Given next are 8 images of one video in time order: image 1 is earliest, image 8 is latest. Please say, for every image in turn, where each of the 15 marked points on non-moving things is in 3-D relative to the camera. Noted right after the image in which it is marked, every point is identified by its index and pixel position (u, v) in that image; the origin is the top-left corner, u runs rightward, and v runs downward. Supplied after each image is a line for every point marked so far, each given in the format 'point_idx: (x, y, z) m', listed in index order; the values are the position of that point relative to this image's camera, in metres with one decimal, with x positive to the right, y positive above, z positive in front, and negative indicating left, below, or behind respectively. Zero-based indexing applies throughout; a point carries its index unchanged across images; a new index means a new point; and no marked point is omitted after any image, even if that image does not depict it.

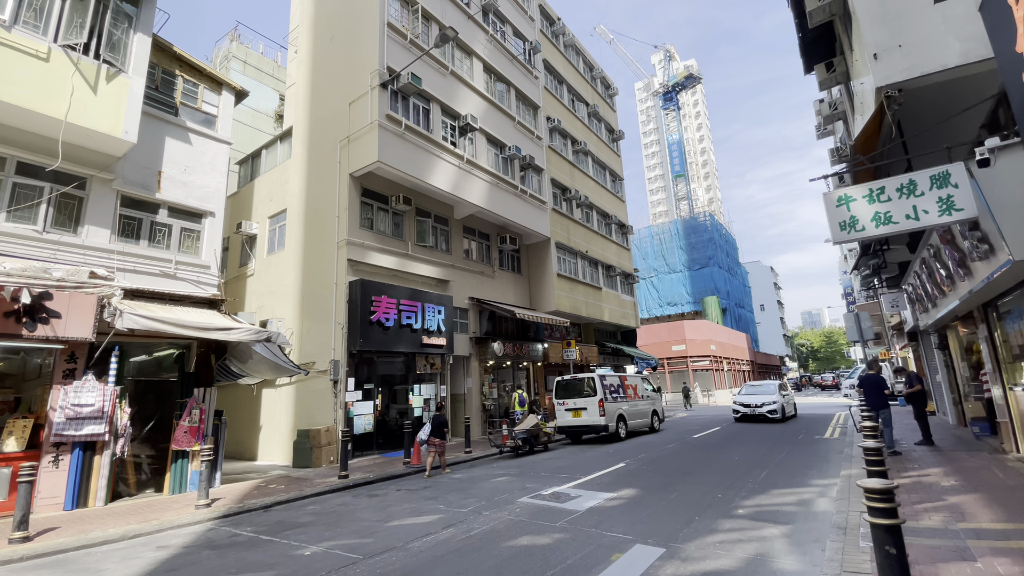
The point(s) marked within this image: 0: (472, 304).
0: (-1.4, -0.6, +17.4) m
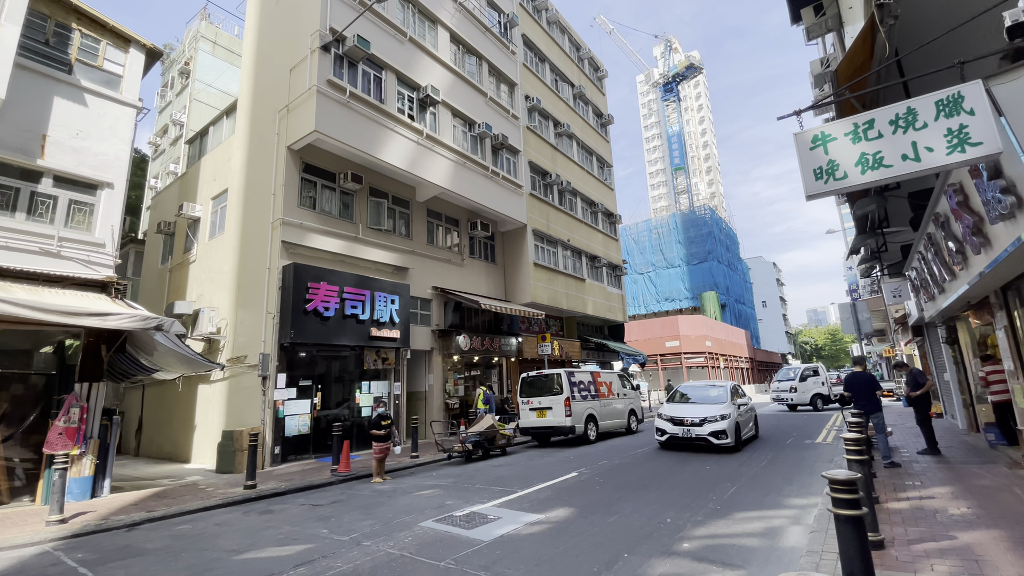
0: (-2.6, -0.2, +15.9) m
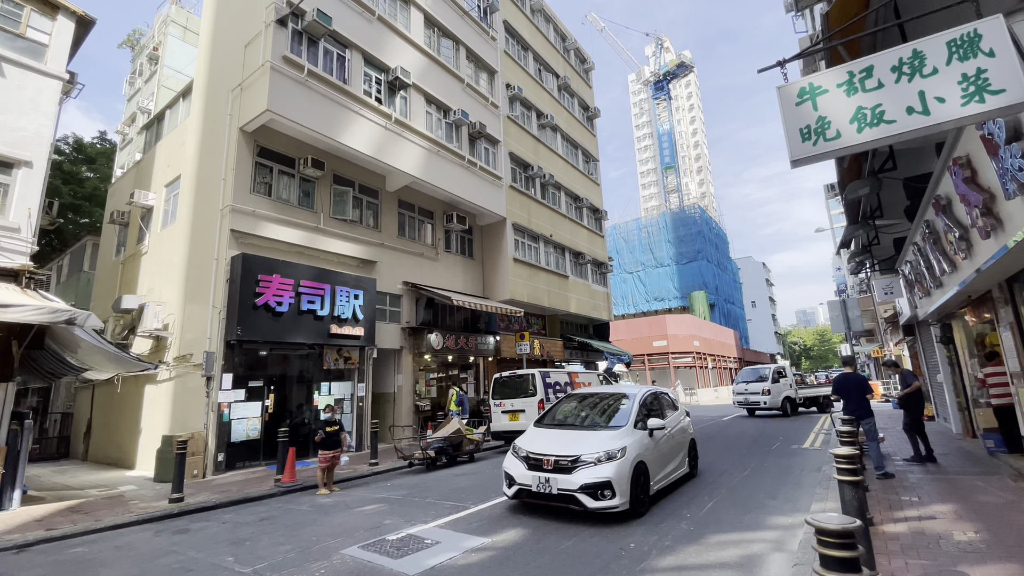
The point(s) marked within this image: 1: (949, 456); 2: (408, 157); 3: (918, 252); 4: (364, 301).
0: (-3.4, -0.1, +15.0) m
1: (+8.0, -3.1, +8.7) m
2: (-3.2, +4.0, +14.4) m
3: (+7.3, +0.7, +8.6) m
4: (-4.2, -0.4, +13.2) m
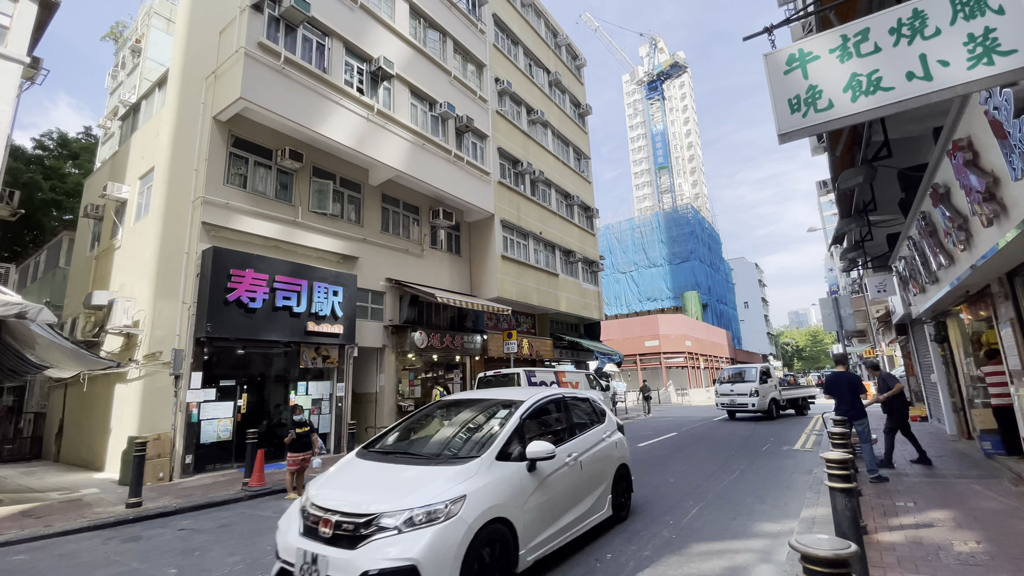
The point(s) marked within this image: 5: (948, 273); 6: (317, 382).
0: (-3.8, 0.0, +14.6) m
1: (+7.7, -3.0, +8.4) m
2: (-3.6, +4.1, +14.0) m
3: (+7.0, +0.7, +8.3) m
4: (-4.6, -0.3, +12.8) m
5: (+6.5, +0.2, +7.1) m
6: (-5.1, -2.5, +12.4) m
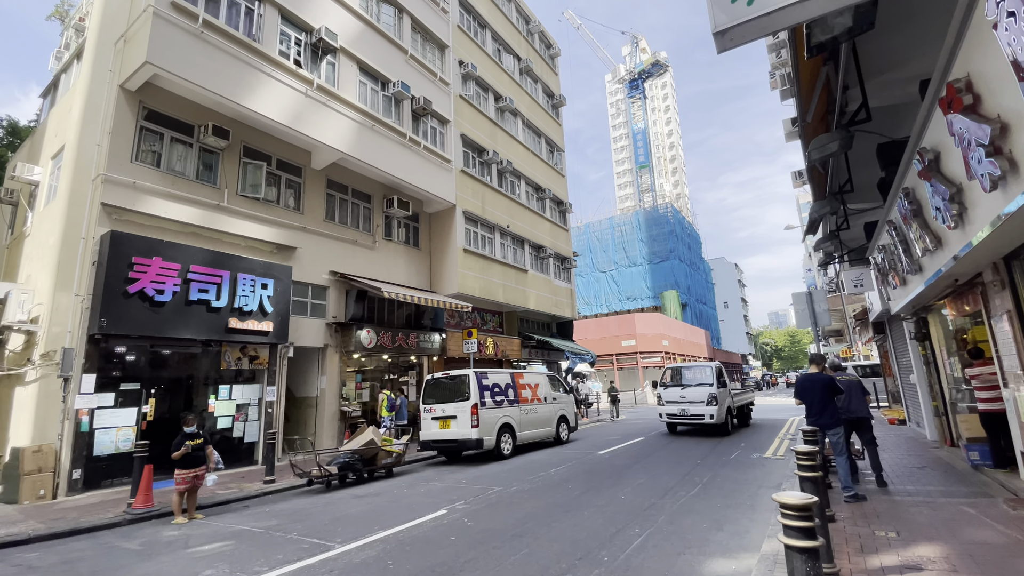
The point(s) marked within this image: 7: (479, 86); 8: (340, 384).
0: (-5.1, +0.2, +13.4) m
1: (+6.6, -2.9, +7.5) m
2: (-4.8, +4.3, +12.7) m
3: (+5.9, +0.9, +7.4) m
4: (-5.8, -0.1, +11.6) m
5: (+5.5, +0.4, +6.1) m
6: (-6.3, -2.3, +11.2) m
7: (-1.4, +8.4, +19.7) m
8: (-4.8, -2.7, +13.1) m
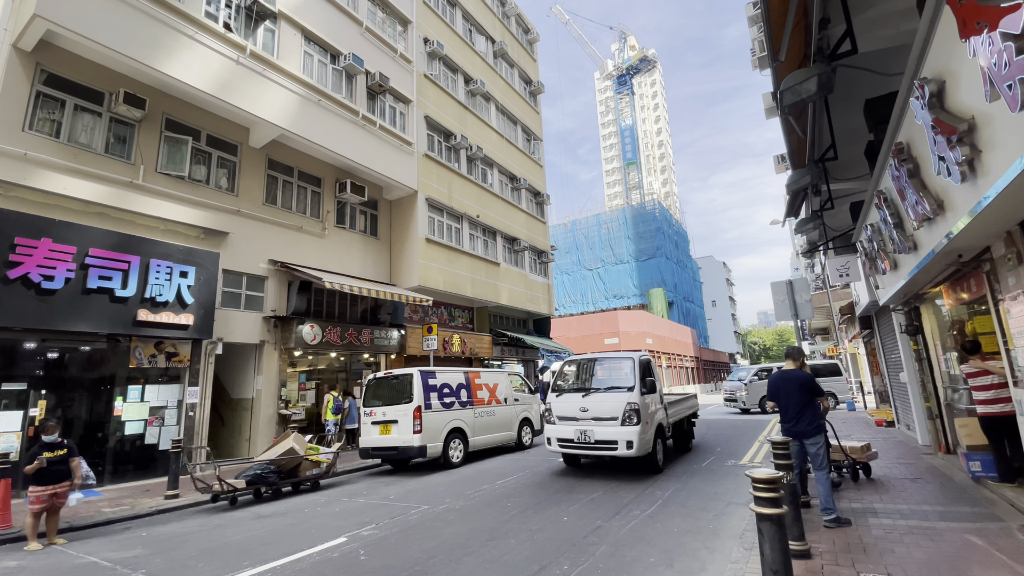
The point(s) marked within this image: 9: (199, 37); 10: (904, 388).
0: (-6.2, +0.5, +12.2) m
1: (+5.6, -2.7, +6.5) m
2: (-5.9, +4.5, +11.5) m
3: (+4.9, +1.1, +6.3) m
4: (-6.8, +0.2, +10.3) m
5: (+4.5, +0.6, +5.1) m
6: (-7.4, -2.1, +9.9) m
7: (-2.6, +8.7, +18.5) m
8: (-5.9, -2.4, +11.9) m
9: (-6.8, +5.5, +10.3) m
10: (+8.6, -2.2, +10.4) m
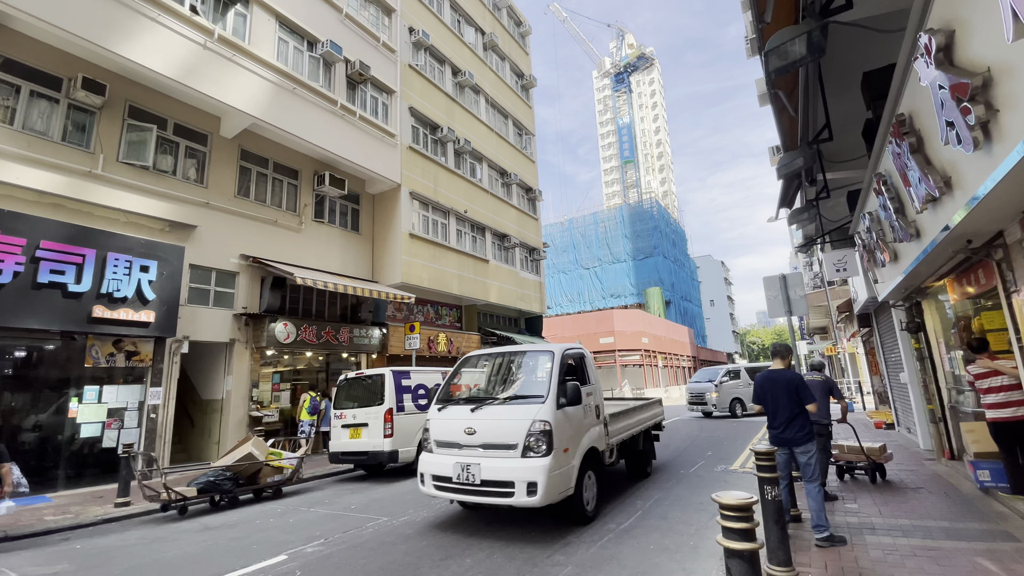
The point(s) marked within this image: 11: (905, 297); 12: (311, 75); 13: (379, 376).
0: (-6.6, +0.6, +11.6) m
1: (+5.2, -2.6, +6.0) m
2: (-6.3, +4.6, +11.0) m
3: (+4.5, +1.2, +5.8) m
4: (-7.3, +0.3, +9.8) m
5: (+4.1, +0.7, +4.6) m
6: (-7.8, -2.0, +9.4) m
7: (-3.0, +8.8, +18.0) m
8: (-6.3, -2.3, +11.4) m
9: (-7.3, +5.6, +9.8) m
10: (+8.2, -2.1, +9.8) m
11: (+6.5, -0.2, +7.8) m
12: (-5.5, +5.8, +12.9) m
13: (-2.6, -1.8, +9.7) m
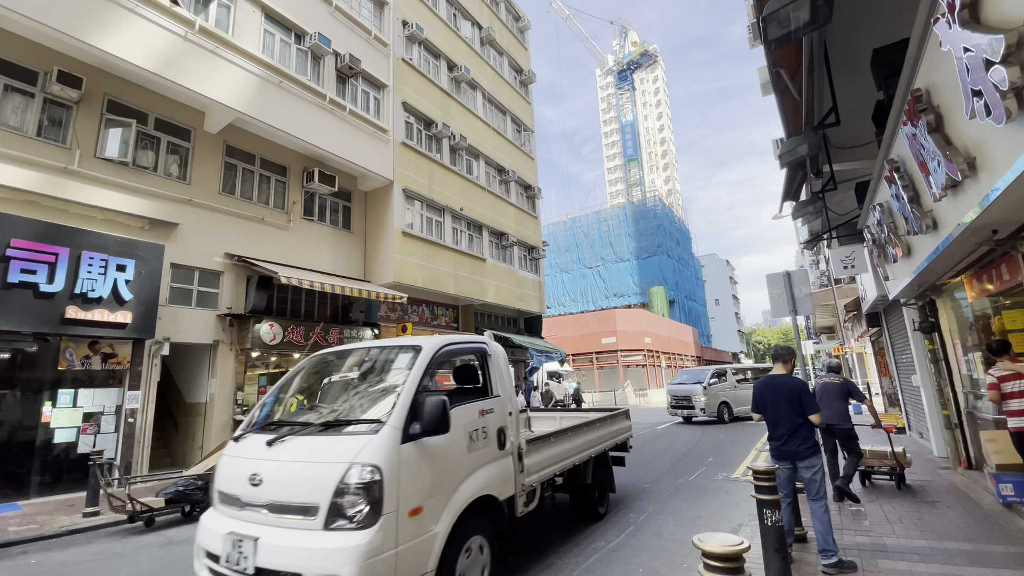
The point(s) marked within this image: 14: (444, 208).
0: (-6.7, +0.6, +11.3) m
1: (+5.0, -2.5, +5.5) m
2: (-6.5, +4.6, +10.6) m
3: (+4.3, +1.2, +5.4) m
4: (-7.4, +0.3, +9.4) m
5: (+3.9, +0.7, +4.1) m
6: (-8.0, -2.0, +9.1) m
7: (-3.1, +8.8, +17.6) m
8: (-6.4, -2.3, +11.0) m
9: (-7.5, +5.6, +9.5) m
10: (+8.0, -2.0, +9.4) m
11: (+6.3, -0.1, +7.3) m
12: (-5.6, +5.8, +12.6) m
13: (-2.8, -1.8, +9.3) m
14: (-2.4, +2.9, +17.0) m
